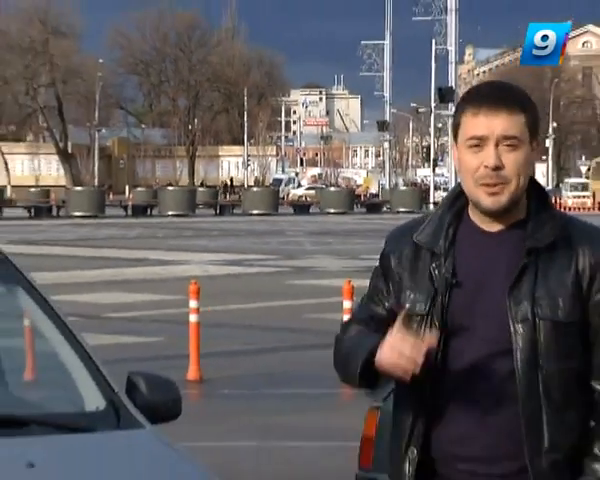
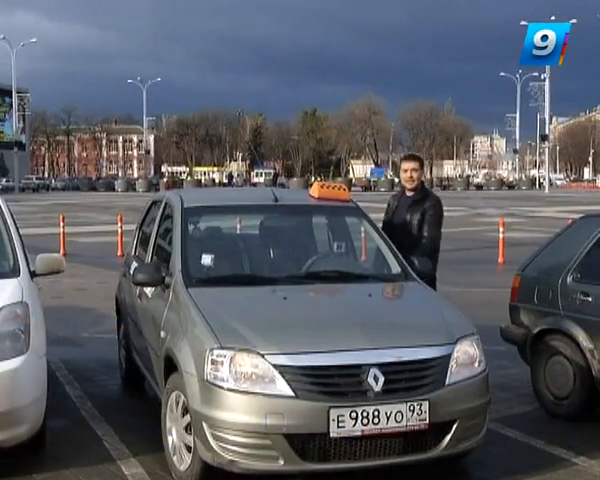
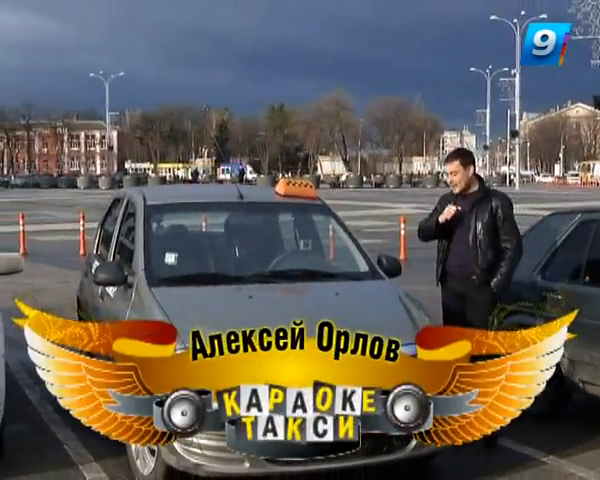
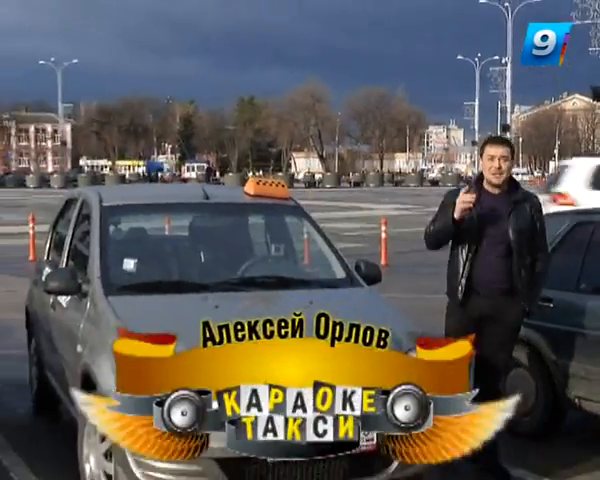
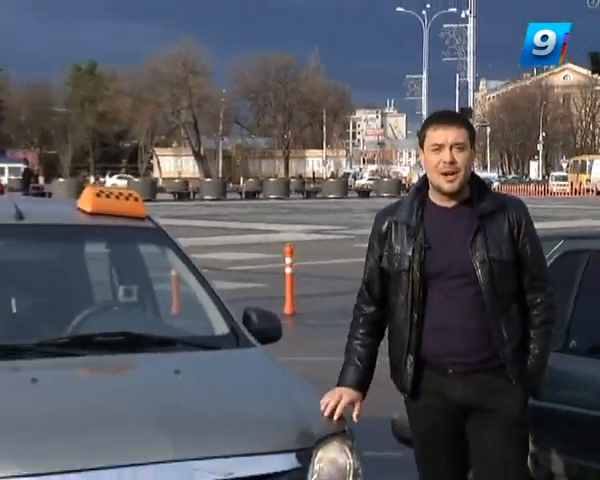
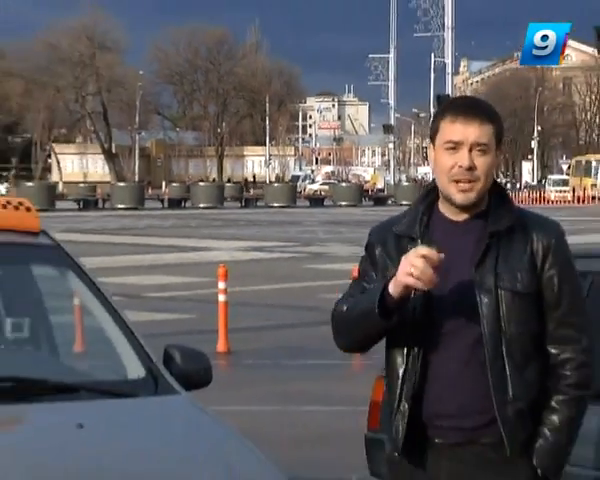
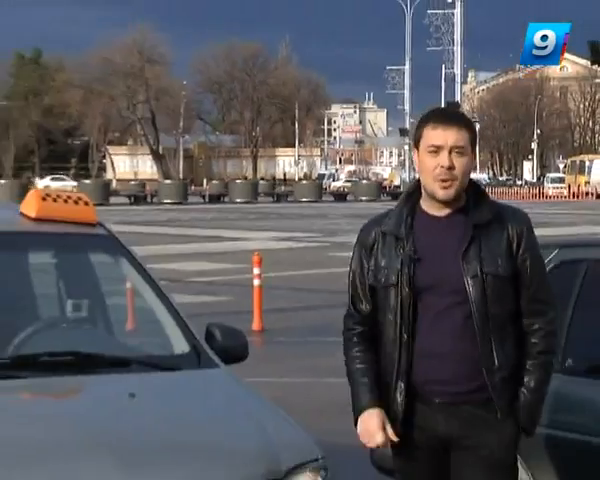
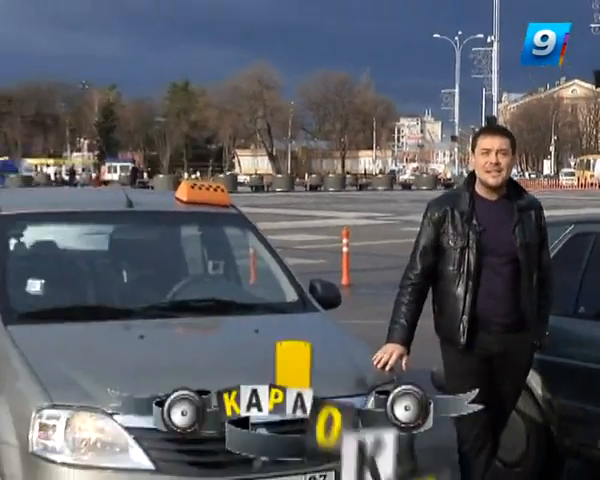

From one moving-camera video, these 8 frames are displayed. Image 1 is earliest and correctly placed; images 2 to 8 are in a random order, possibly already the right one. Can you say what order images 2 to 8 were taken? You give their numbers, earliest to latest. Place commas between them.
6, 7, 5, 8, 4, 3, 2
